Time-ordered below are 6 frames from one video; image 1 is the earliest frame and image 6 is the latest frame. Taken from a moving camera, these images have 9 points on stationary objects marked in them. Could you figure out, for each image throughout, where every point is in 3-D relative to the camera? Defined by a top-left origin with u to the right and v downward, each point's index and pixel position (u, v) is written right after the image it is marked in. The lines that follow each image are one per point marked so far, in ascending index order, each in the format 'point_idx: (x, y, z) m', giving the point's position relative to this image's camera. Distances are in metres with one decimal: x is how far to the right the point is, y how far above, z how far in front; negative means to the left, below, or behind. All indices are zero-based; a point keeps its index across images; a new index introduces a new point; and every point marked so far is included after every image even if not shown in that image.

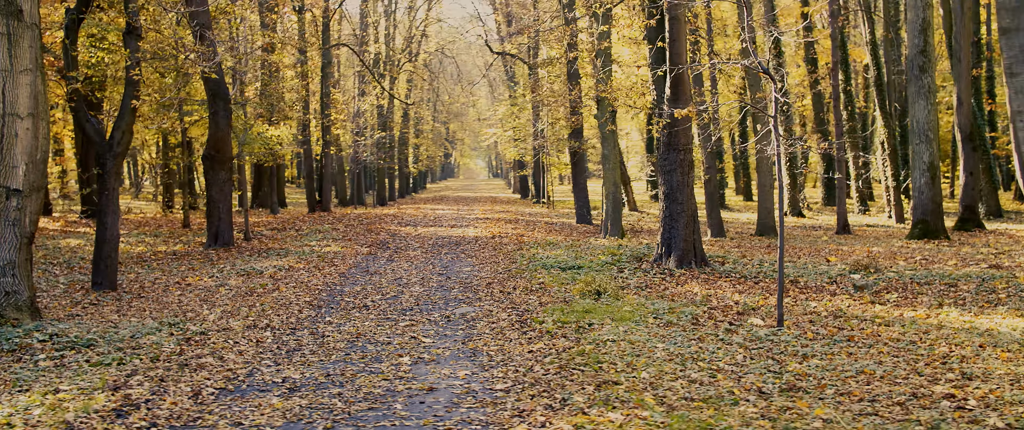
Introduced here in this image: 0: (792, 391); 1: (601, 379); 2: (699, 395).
0: (+9.4, -5.9, +20.1) m
1: (+3.0, -5.6, +20.2) m
2: (+5.9, -5.7, +19.0) m
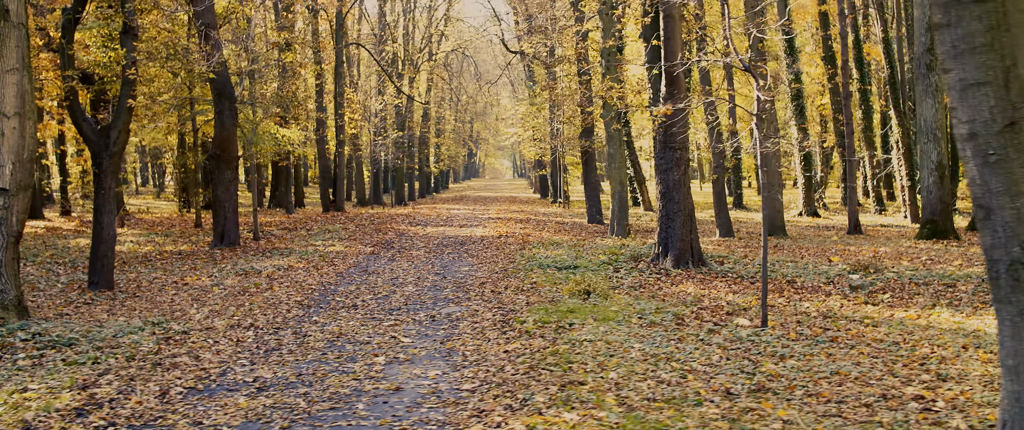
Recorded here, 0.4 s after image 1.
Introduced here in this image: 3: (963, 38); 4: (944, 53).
0: (+8.2, -5.9, +19.7) m
1: (+1.8, -5.6, +20.0) m
2: (+4.7, -5.7, +18.7) m
3: (+9.1, +3.5, +12.1) m
4: (+8.8, +3.3, +12.3) m
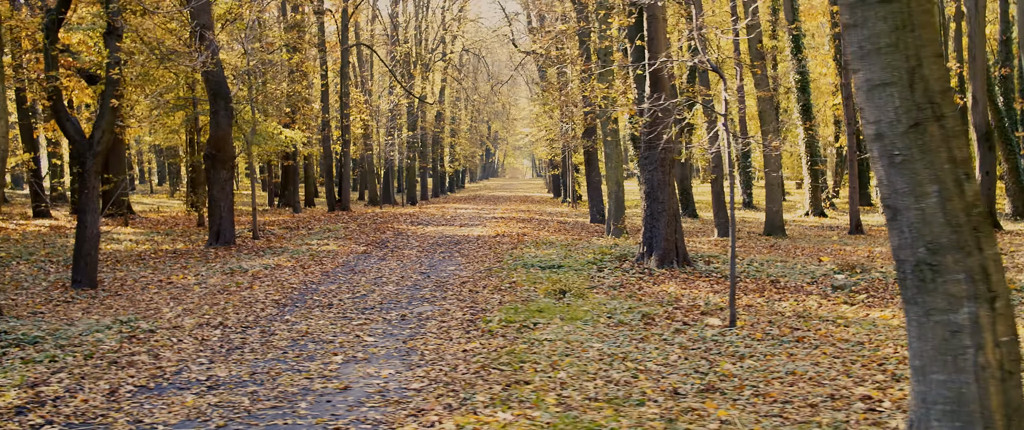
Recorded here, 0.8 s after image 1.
0: (+6.4, -5.8, +19.5) m
1: (+0.1, -5.5, +19.8) m
2: (+2.9, -5.7, +18.5) m
3: (+7.2, +3.6, +11.8) m
4: (+6.9, +3.3, +12.0) m
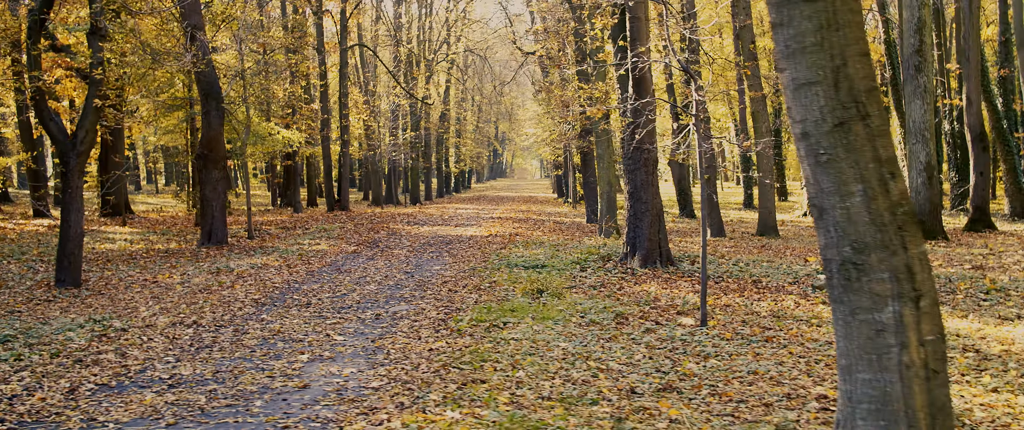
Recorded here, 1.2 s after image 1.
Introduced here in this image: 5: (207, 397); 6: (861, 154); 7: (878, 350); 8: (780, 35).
0: (+5.0, -5.8, +19.5) m
1: (-1.4, -5.5, +19.9) m
2: (+1.5, -5.6, +18.5) m
3: (+5.7, +3.6, +11.8) m
4: (+5.5, +3.4, +12.0) m
5: (-10.2, -6.1, +19.8) m
6: (+6.9, +1.2, +11.7) m
7: (+7.3, -2.7, +11.8) m
8: (+5.6, +3.8, +12.2) m
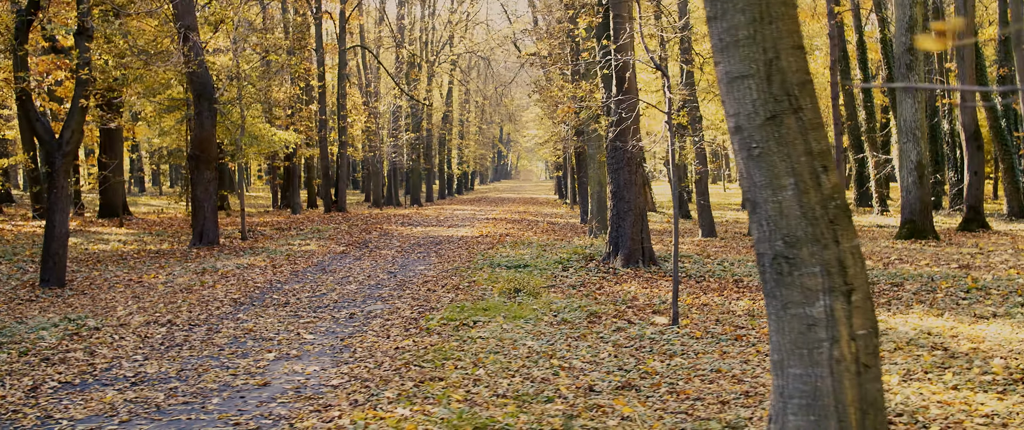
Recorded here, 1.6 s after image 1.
0: (+3.7, -5.7, +19.5) m
1: (-2.7, -5.4, +19.9) m
2: (+0.1, -5.5, +18.5) m
3: (+4.3, +3.7, +11.8) m
4: (+4.1, +3.4, +12.0) m
5: (-11.6, -6.0, +19.8) m
6: (+5.5, +1.3, +11.7) m
7: (+5.9, -2.6, +11.8) m
8: (+4.2, +3.9, +12.2) m
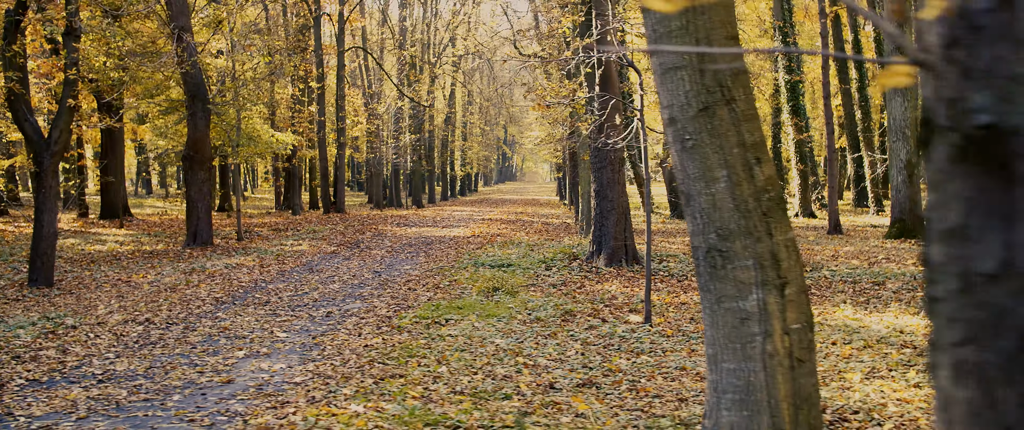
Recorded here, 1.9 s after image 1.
0: (+2.4, -5.6, +19.5) m
1: (-4.0, -5.3, +19.9) m
2: (-1.2, -5.5, +18.6) m
3: (+3.0, +3.8, +11.9) m
4: (+2.8, +3.5, +12.1) m
5: (-12.8, -6.0, +19.9) m
6: (+4.2, +1.4, +11.7) m
7: (+4.6, -2.5, +11.8) m
8: (+2.9, +4.0, +12.2) m
